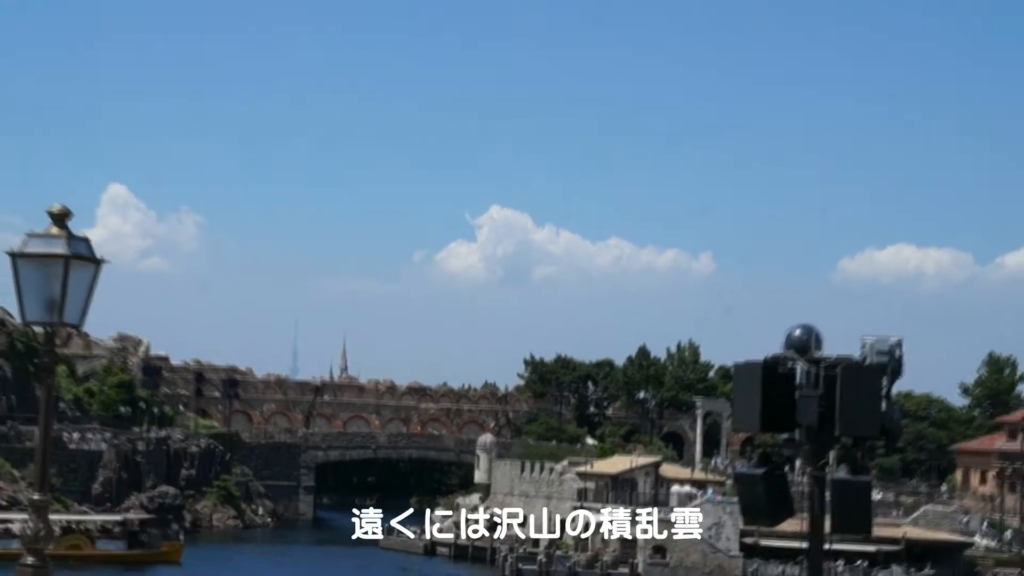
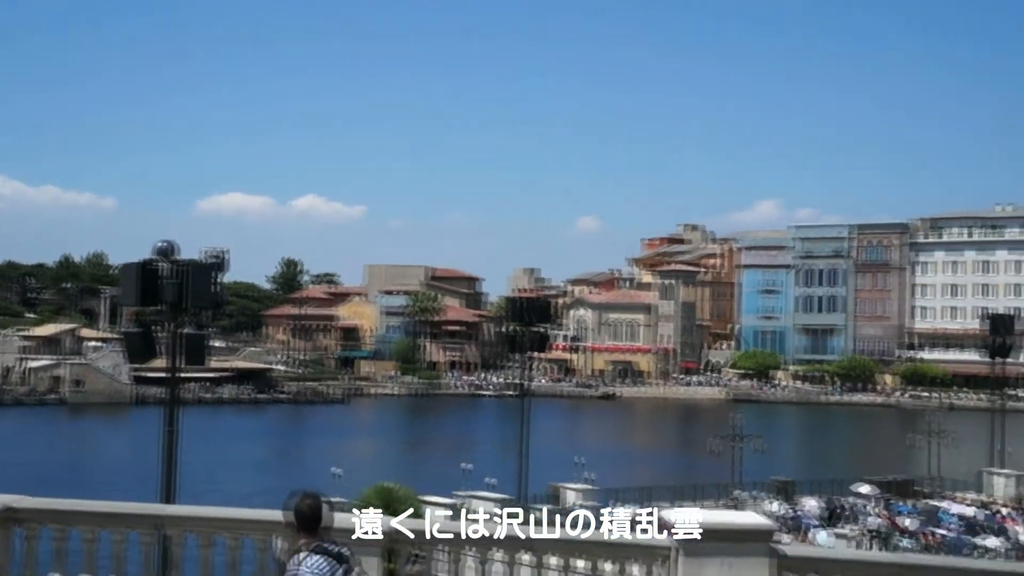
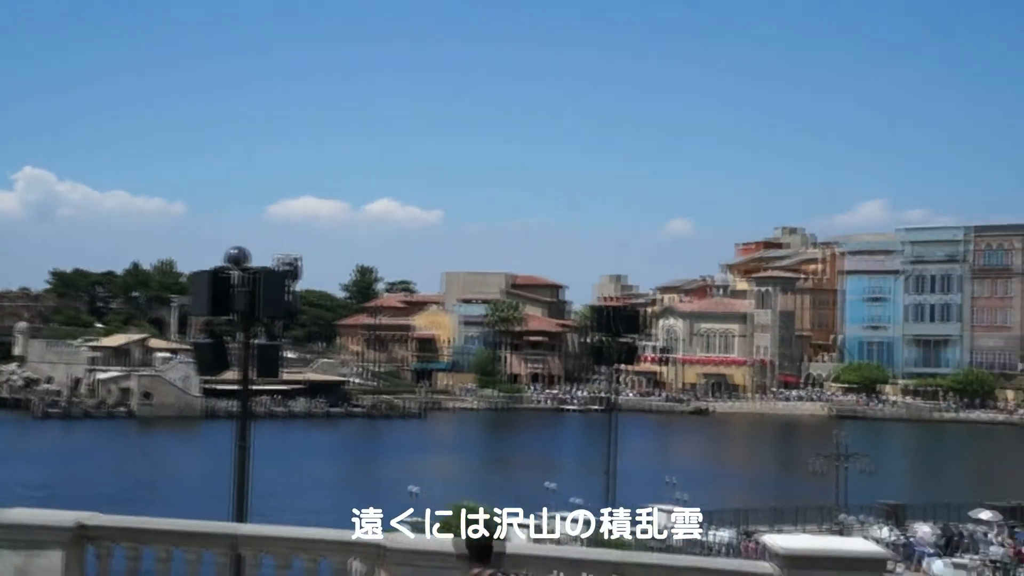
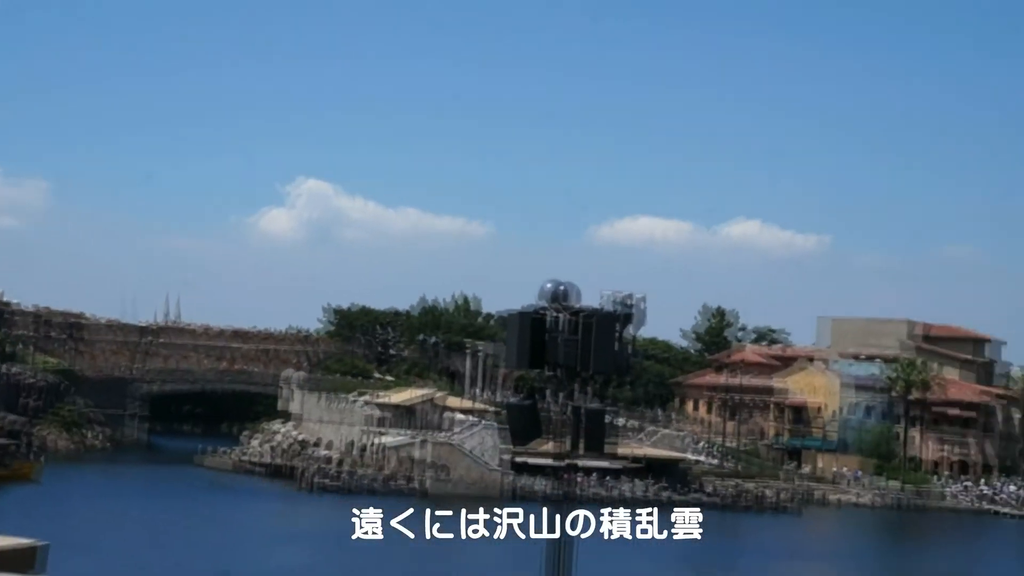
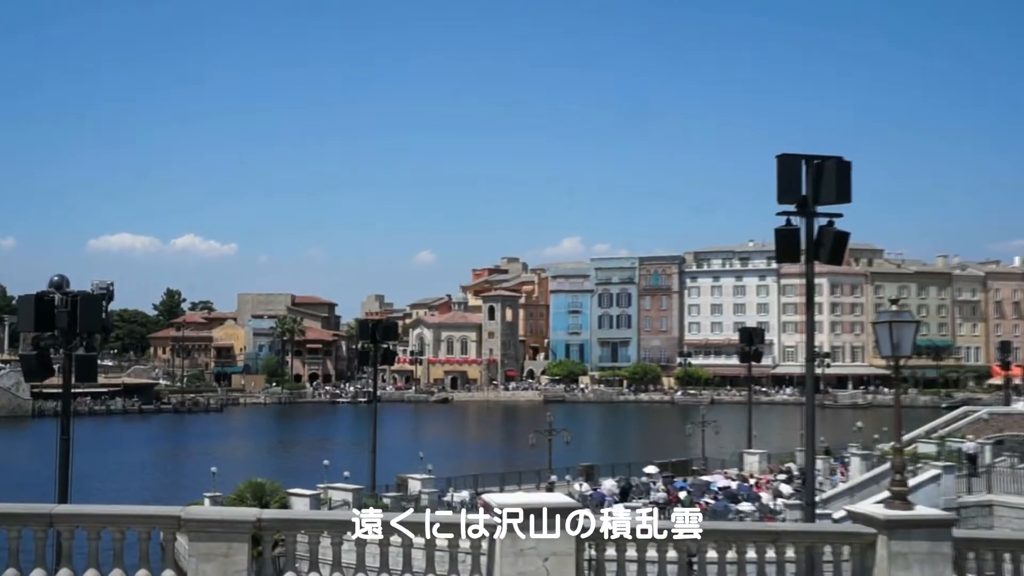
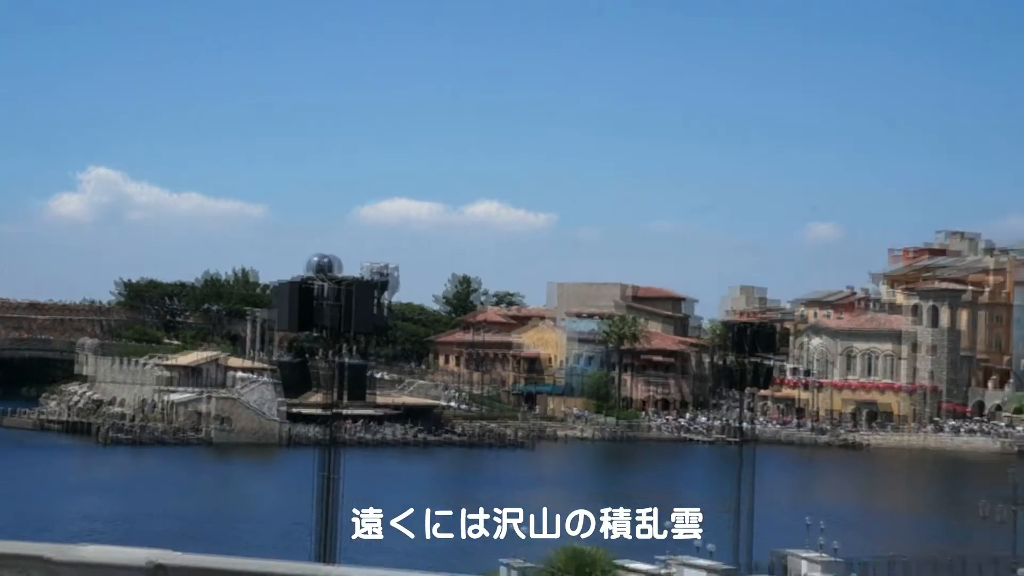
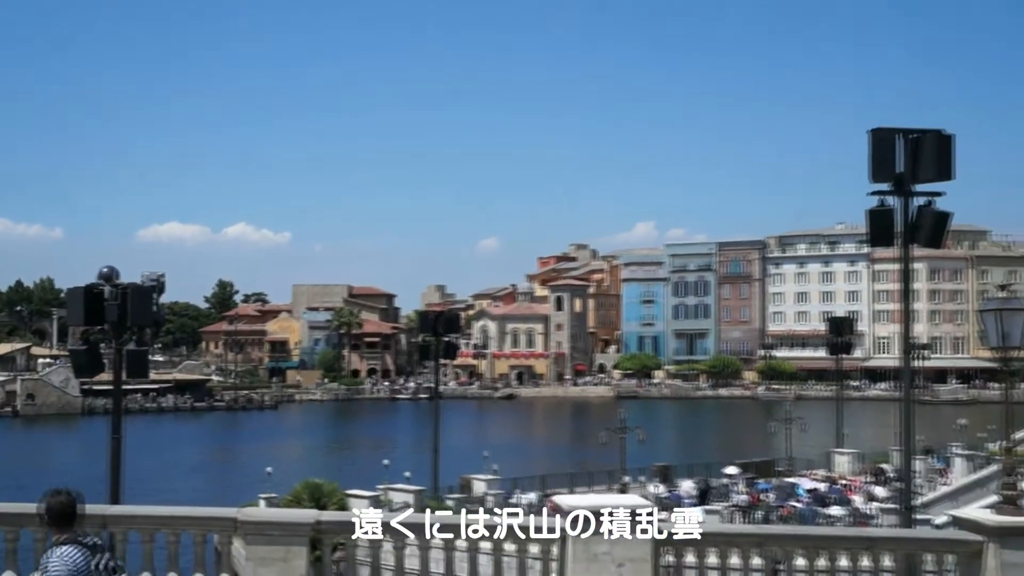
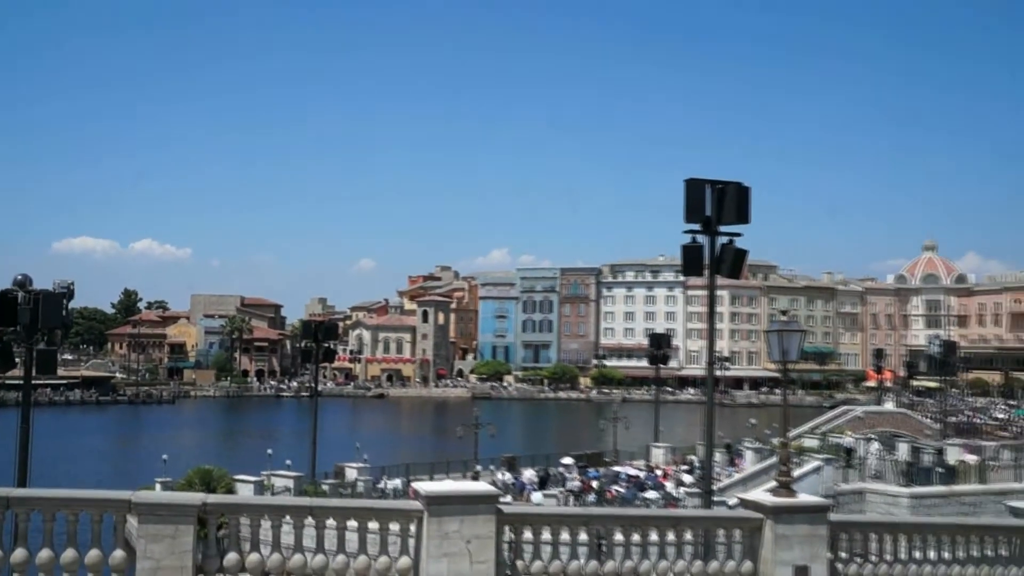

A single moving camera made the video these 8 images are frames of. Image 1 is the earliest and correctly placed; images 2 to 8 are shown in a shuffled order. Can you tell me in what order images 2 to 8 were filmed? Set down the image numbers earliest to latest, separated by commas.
4, 6, 3, 2, 7, 5, 8
